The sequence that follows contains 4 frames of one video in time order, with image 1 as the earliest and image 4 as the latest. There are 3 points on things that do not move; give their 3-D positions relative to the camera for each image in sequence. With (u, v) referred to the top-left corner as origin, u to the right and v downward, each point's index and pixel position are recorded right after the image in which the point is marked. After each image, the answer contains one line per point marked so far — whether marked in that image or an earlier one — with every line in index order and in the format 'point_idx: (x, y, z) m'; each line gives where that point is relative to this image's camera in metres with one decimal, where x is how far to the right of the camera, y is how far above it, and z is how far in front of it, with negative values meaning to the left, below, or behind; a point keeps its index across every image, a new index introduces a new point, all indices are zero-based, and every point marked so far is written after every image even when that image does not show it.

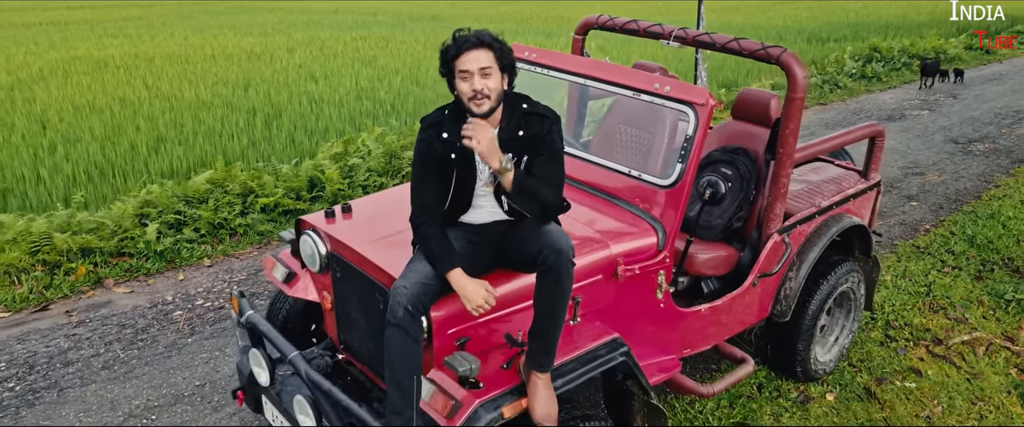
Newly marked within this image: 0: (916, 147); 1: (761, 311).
0: (+3.7, +0.6, +6.9) m
1: (+1.0, -0.4, +2.9) m
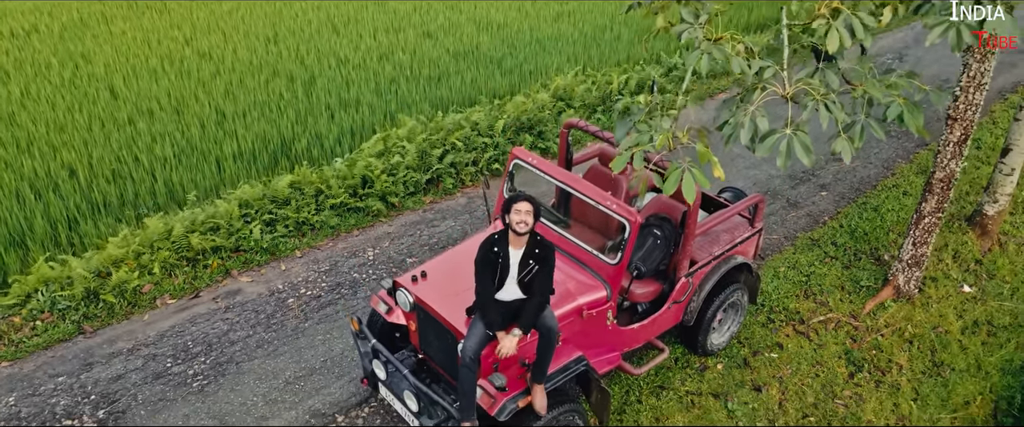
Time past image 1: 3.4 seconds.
0: (+3.8, +1.0, +8.5) m
1: (+1.0, -0.7, +4.6) m
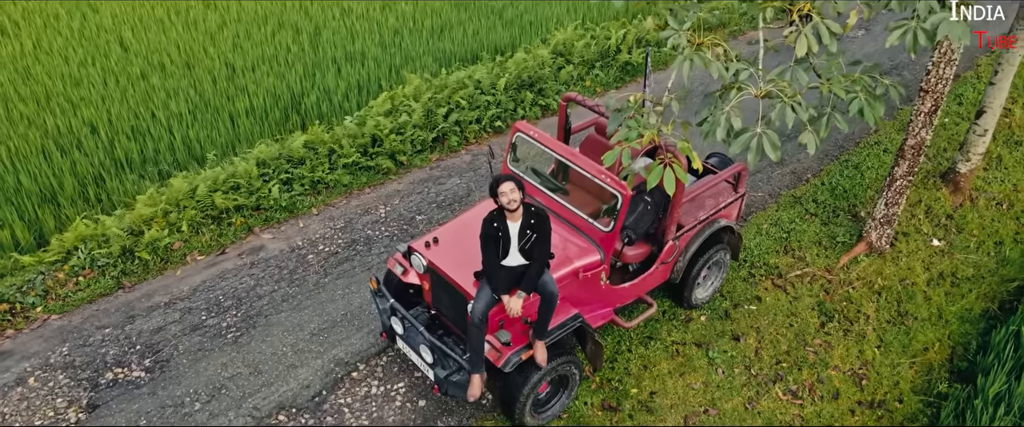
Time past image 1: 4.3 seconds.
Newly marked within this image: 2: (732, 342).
0: (+3.8, +1.5, +8.8) m
1: (+1.0, -0.4, +5.1) m
2: (+1.6, -0.9, +5.3) m
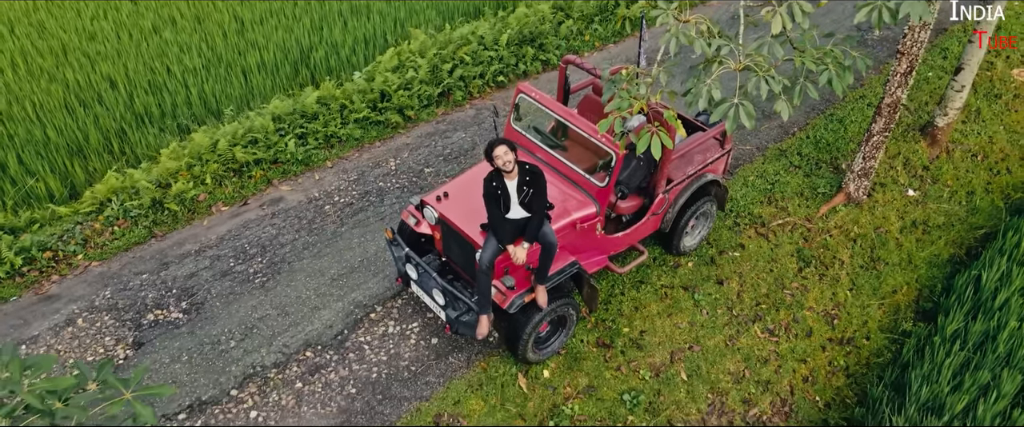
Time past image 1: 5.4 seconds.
0: (+3.8, +2.2, +9.1) m
1: (+1.1, -0.1, +5.6) m
2: (+1.6, -0.6, +5.8) m
